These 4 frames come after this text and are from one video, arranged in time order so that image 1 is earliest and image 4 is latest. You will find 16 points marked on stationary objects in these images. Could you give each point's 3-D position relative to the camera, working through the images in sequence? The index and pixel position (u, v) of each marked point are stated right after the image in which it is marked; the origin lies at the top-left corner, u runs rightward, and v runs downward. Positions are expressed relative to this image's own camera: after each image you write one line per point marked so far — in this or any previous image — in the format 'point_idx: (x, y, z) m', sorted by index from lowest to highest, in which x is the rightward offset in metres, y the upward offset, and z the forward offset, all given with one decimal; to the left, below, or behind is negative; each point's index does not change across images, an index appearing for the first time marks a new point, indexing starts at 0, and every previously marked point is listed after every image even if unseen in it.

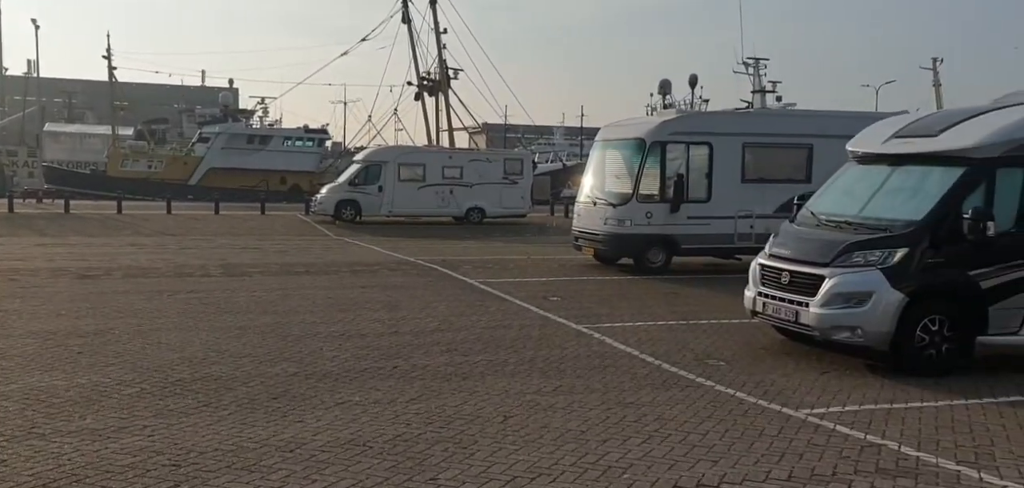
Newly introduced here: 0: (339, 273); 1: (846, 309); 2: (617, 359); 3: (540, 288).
0: (-3.2, -0.5, +15.6) m
1: (+3.2, -0.6, +8.4) m
2: (+1.1, -1.2, +8.9) m
3: (+0.4, -0.8, +13.7) m
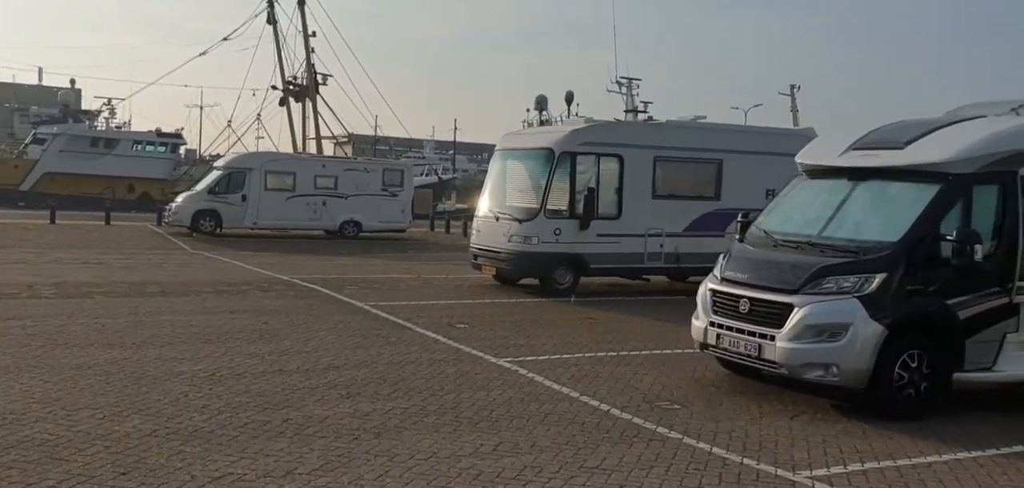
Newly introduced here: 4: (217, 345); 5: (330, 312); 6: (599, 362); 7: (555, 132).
0: (-4.9, -0.8, +13.5) m
1: (+2.6, -0.8, +7.3) m
2: (+0.4, -1.4, +7.5) m
3: (-1.0, -1.0, +12.1) m
4: (-3.2, -1.1, +9.5) m
5: (-2.5, -1.0, +12.0) m
6: (+0.9, -1.3, +9.4) m
7: (+0.8, +2.0, +15.0) m
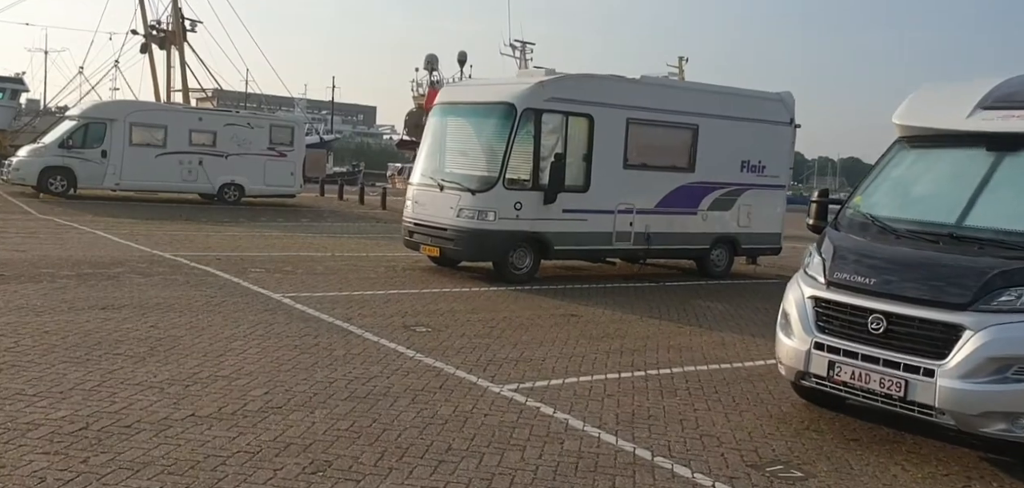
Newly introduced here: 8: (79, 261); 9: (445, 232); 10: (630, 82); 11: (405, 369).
0: (-5.4, -0.4, +10.1) m
1: (+2.9, -0.8, +5.1) m
2: (+0.7, -1.3, +5.0) m
3: (-1.4, -0.8, +9.4) m
4: (-3.2, -0.9, +6.4) m
5: (-2.8, -0.7, +9.0) m
6: (+1.0, -1.2, +6.9) m
7: (+0.1, +2.3, +12.4) m
8: (-5.9, -0.2, +11.8) m
9: (-1.0, +0.2, +12.3) m
10: (+1.8, +2.4, +13.0) m
11: (-0.9, -1.0, +7.1) m
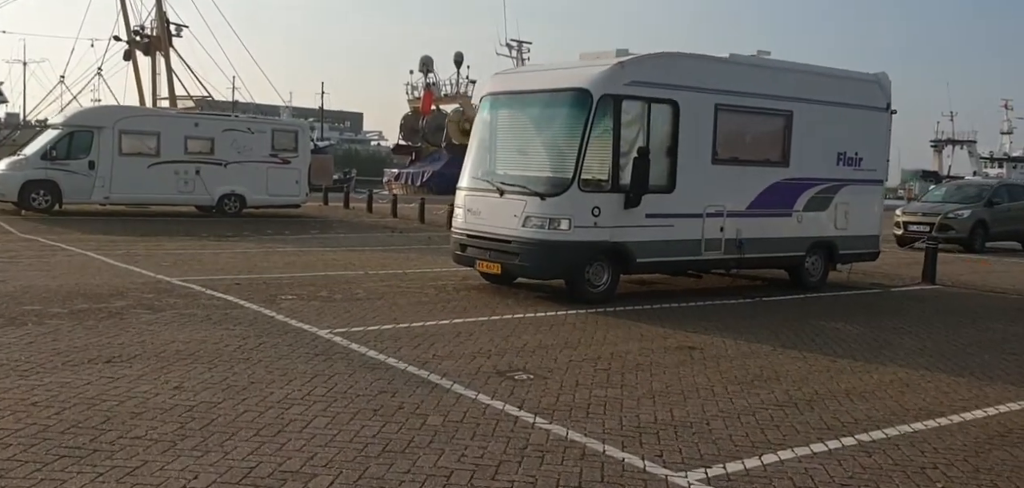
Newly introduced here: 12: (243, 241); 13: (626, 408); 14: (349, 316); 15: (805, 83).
0: (-4.4, -0.7, +8.0) m
1: (+4.0, -0.9, +3.2) m
2: (+1.8, -1.5, +3.0) m
3: (-0.4, -1.0, +7.4) m
4: (-2.1, -1.2, +4.4) m
5: (-1.9, -0.9, +7.0) m
6: (+2.0, -1.3, +5.0) m
7: (+1.0, +2.1, +10.4) m
8: (-5.0, -0.6, +9.7) m
9: (0.0, 0.0, +10.3) m
10: (+2.6, +2.3, +11.0) m
11: (+0.1, -1.2, +5.1) m
12: (-5.6, +0.1, +17.9) m
13: (+0.8, -1.1, +6.0) m
14: (-1.7, -0.7, +9.2) m
15: (+4.0, +2.2, +11.9) m
